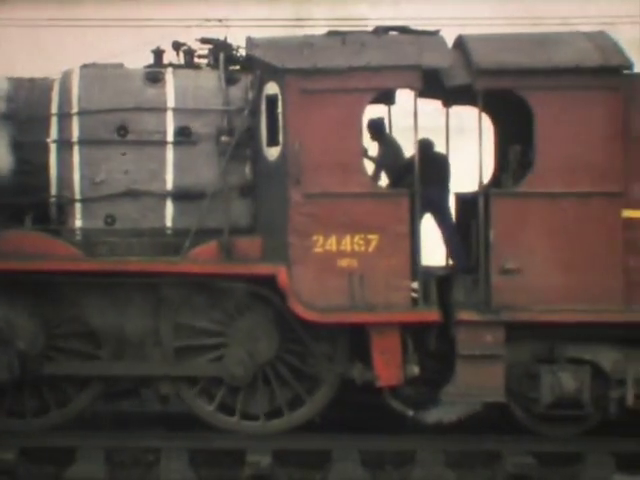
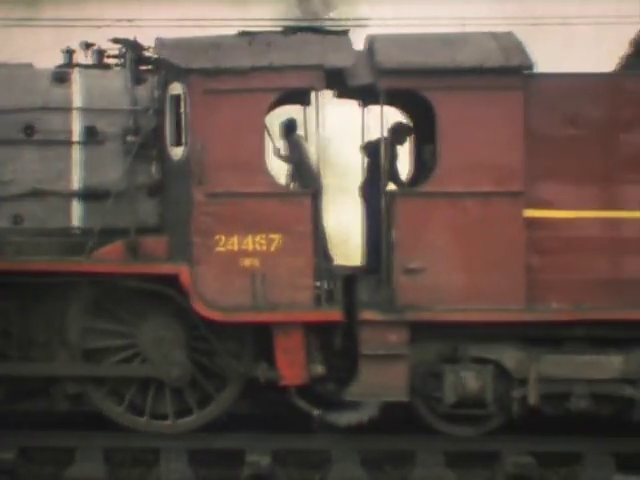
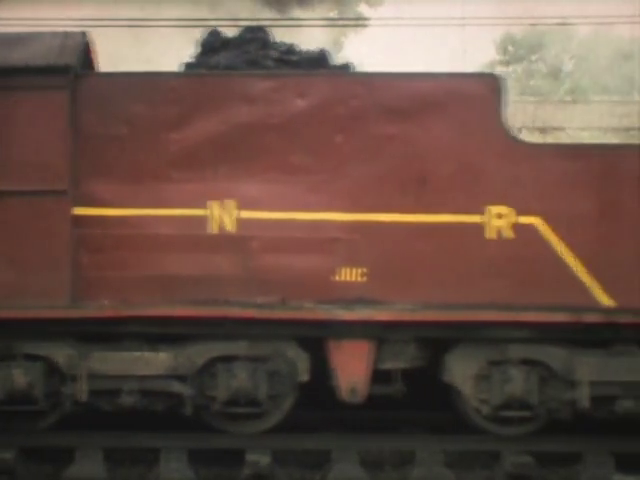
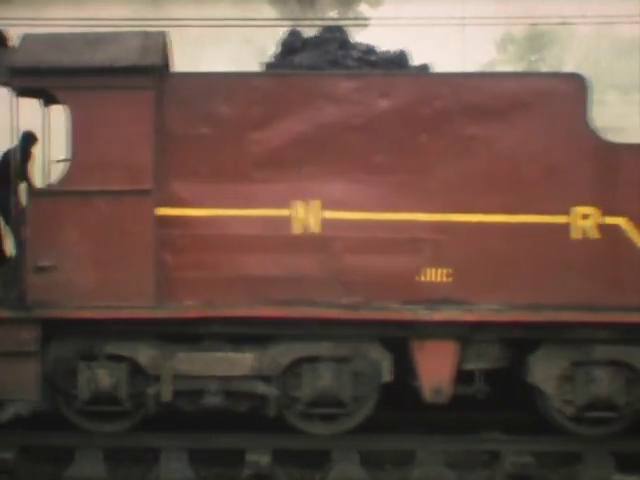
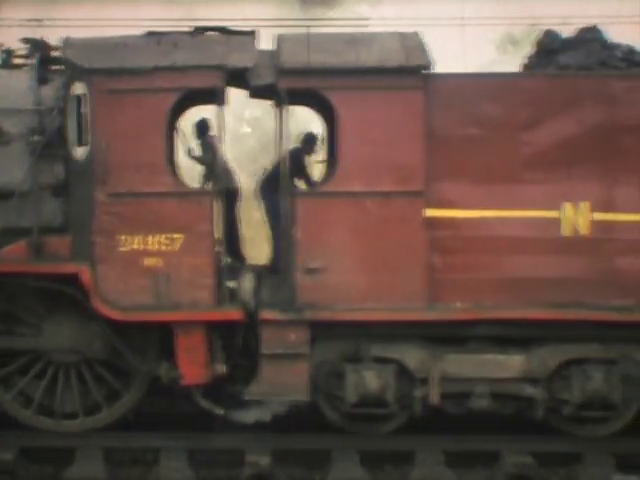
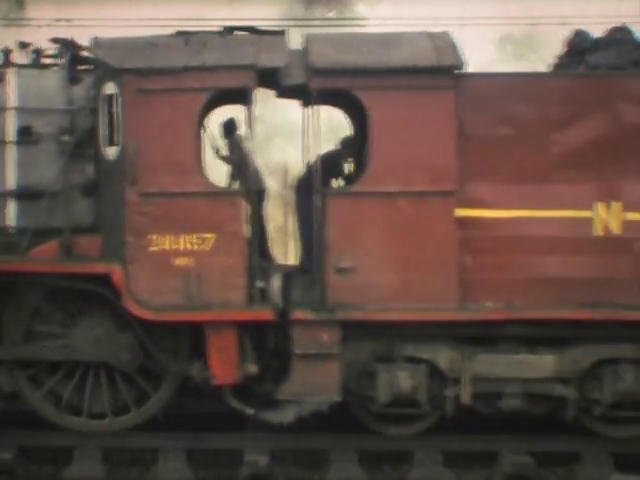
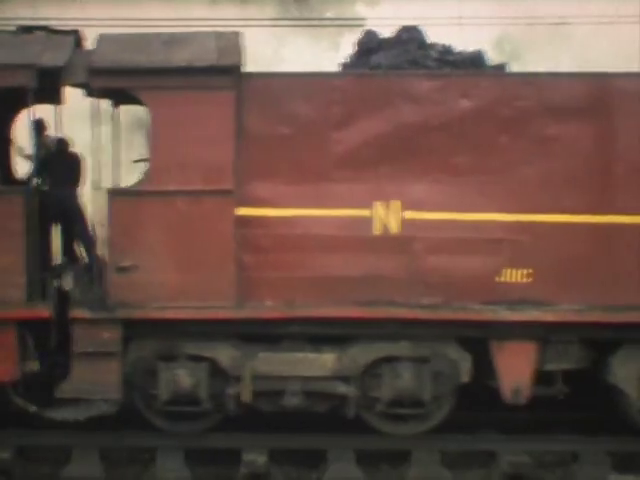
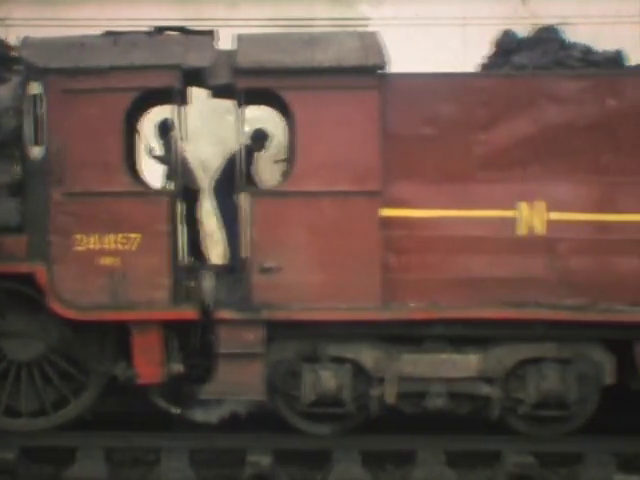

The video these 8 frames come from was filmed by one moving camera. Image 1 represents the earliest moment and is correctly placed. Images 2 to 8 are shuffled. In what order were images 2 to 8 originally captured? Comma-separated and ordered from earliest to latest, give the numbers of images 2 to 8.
2, 6, 5, 8, 7, 4, 3
